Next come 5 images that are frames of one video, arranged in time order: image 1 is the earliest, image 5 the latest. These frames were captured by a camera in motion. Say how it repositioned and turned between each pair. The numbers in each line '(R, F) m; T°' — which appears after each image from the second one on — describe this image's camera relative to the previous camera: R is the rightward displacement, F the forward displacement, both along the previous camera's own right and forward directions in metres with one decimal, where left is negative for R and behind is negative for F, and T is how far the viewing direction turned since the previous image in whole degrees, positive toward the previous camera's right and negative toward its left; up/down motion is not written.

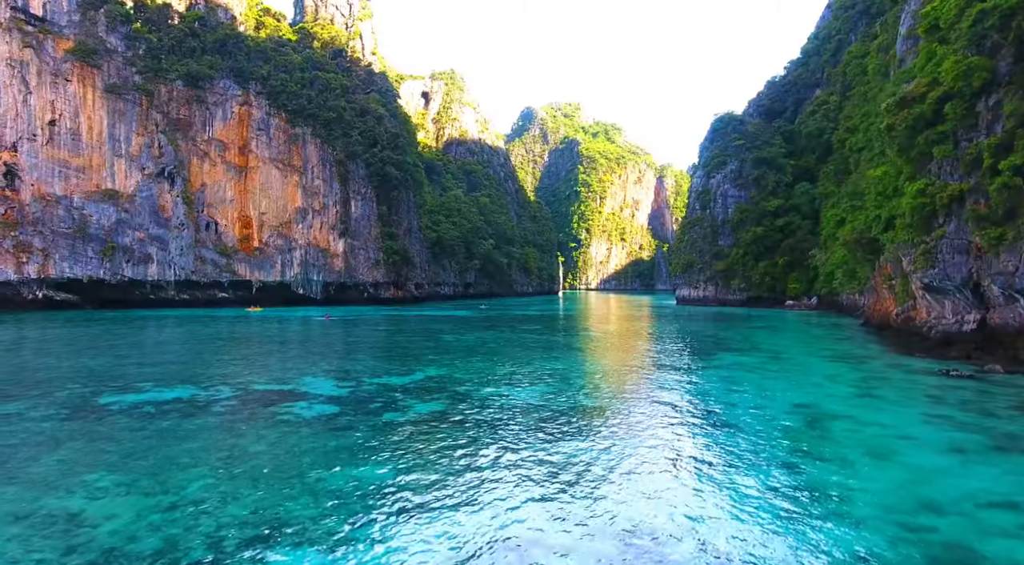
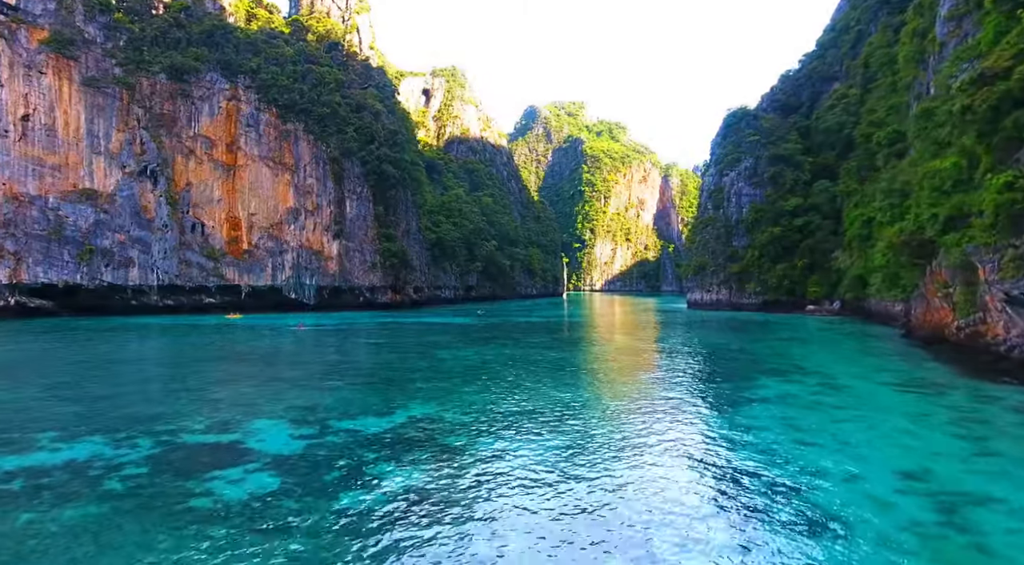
(0.0, +2.0) m; 0°
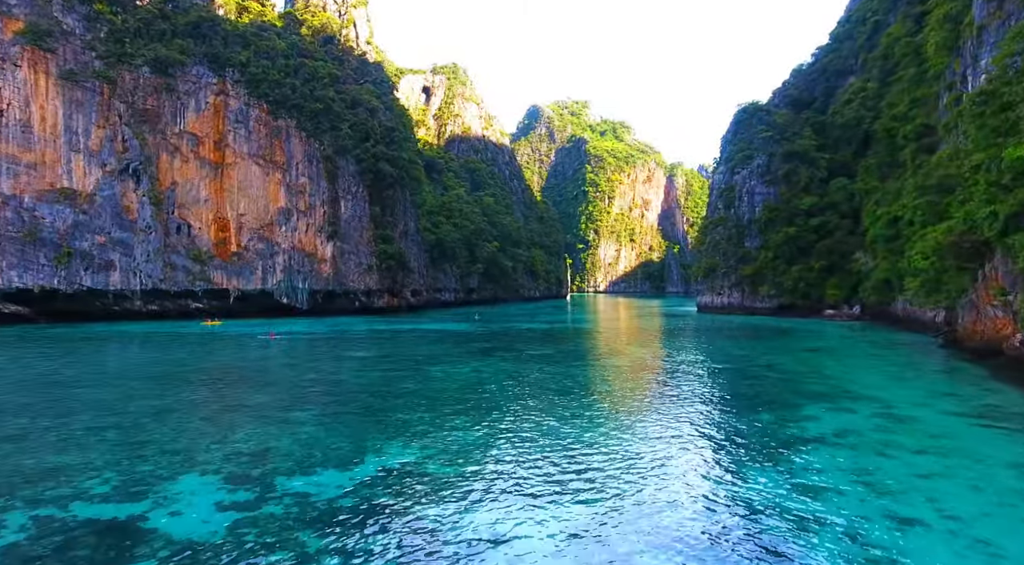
(0.0, +1.7) m; 0°
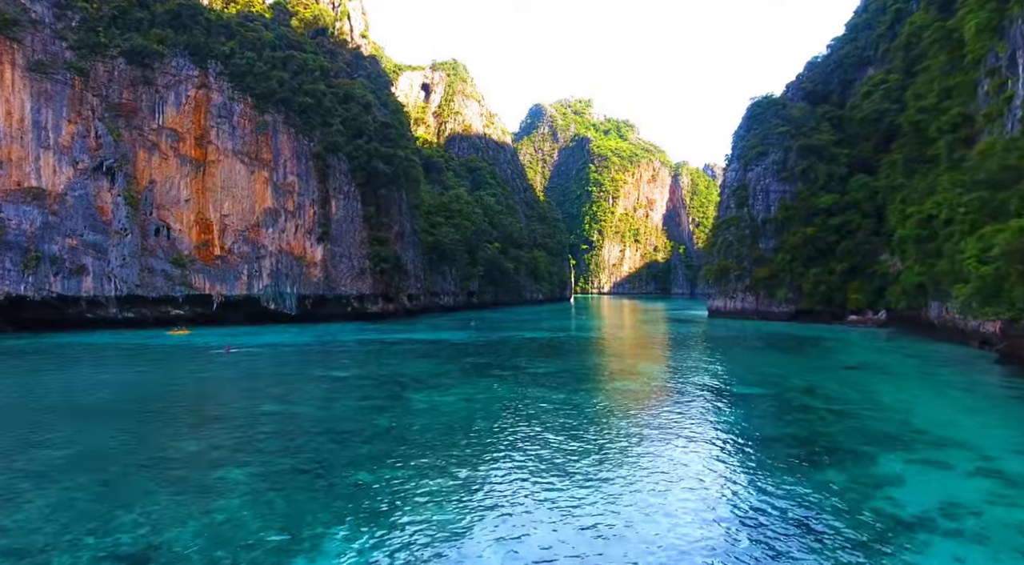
(+0.1, +2.0) m; 0°
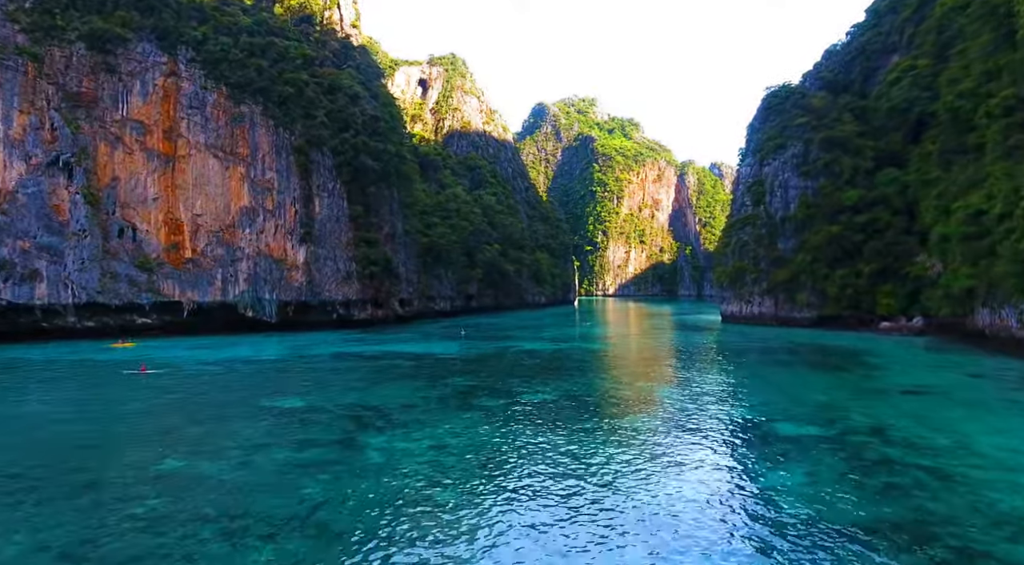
(+0.3, +2.6) m; 0°
